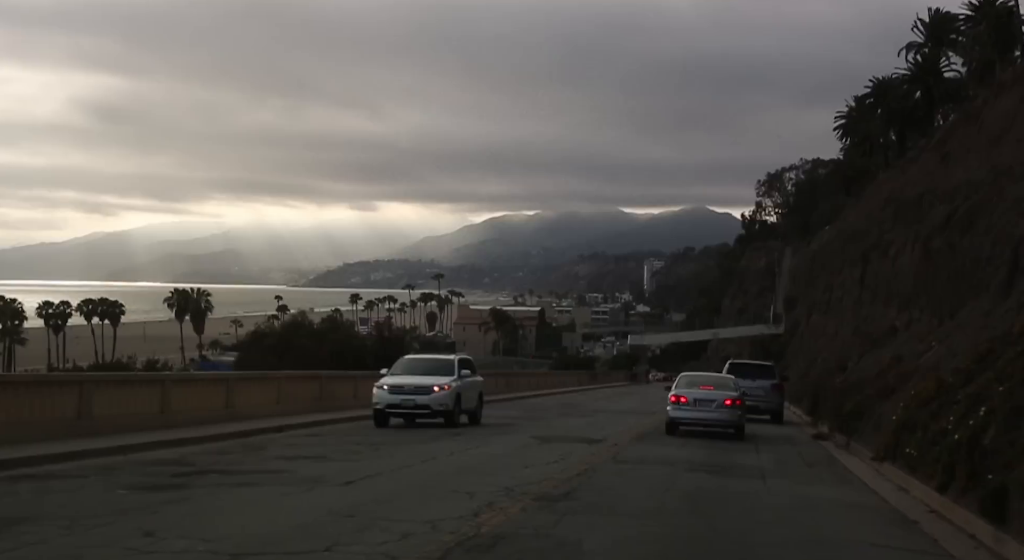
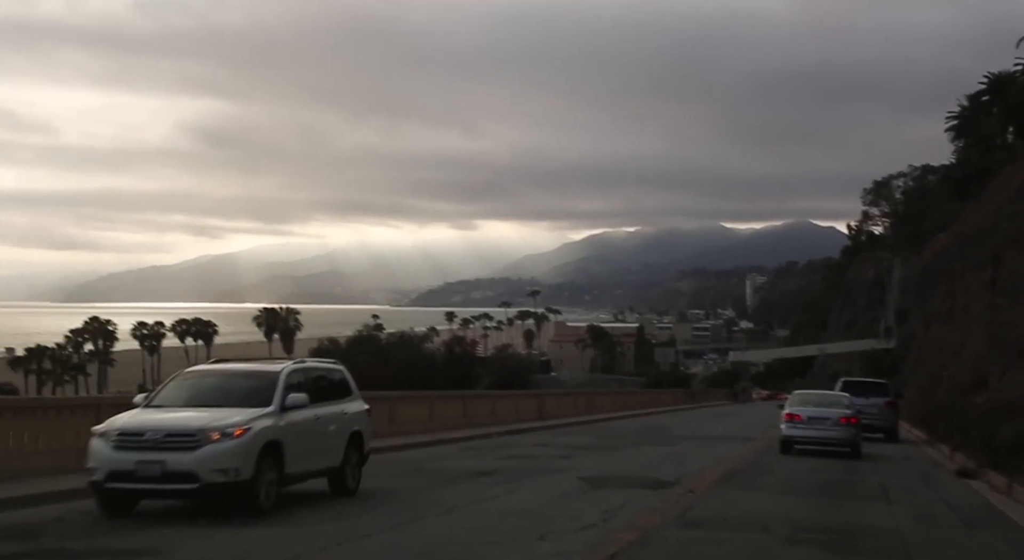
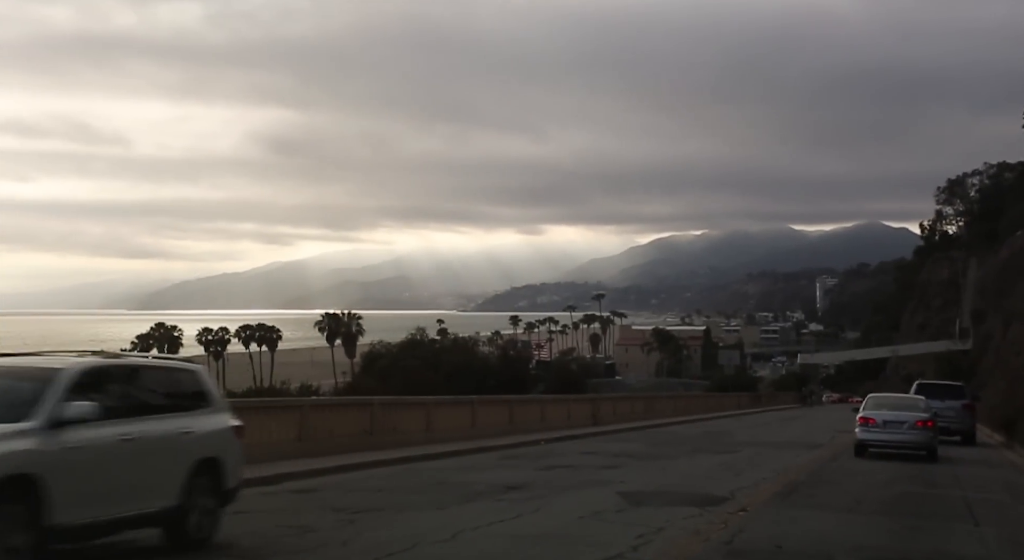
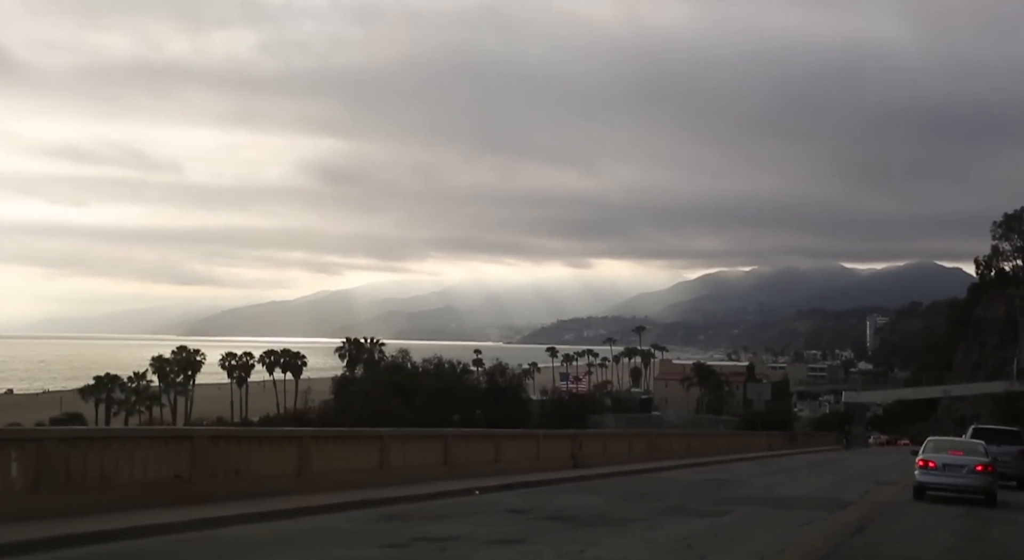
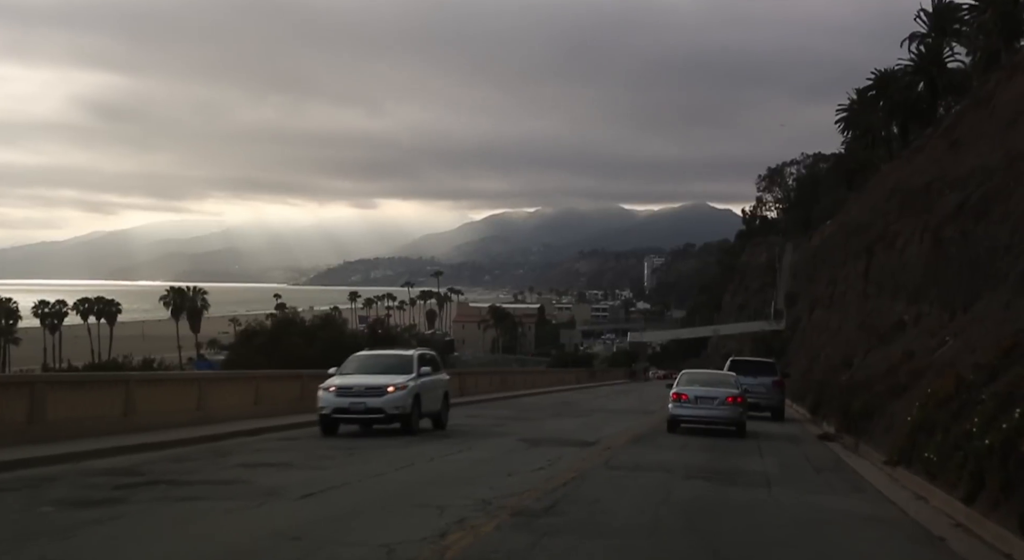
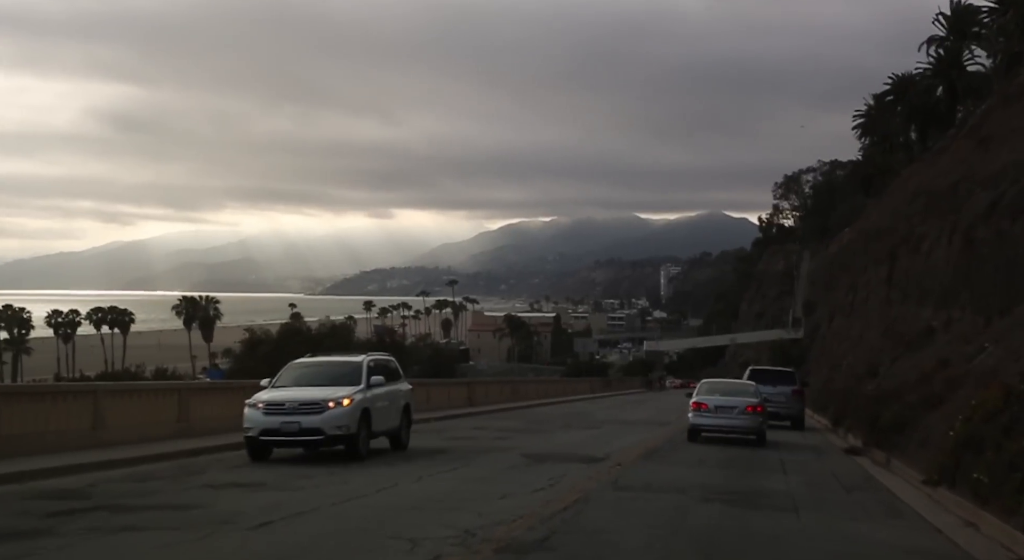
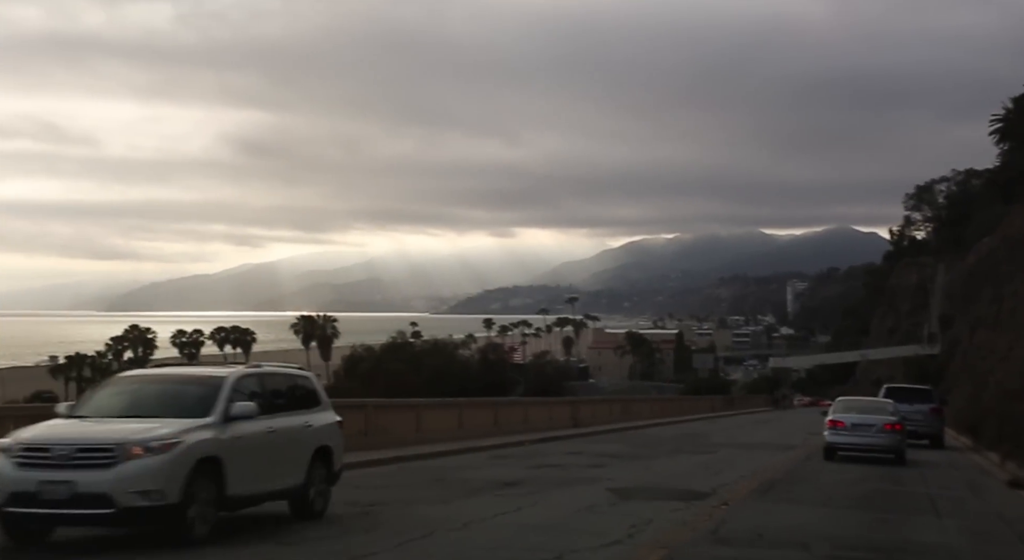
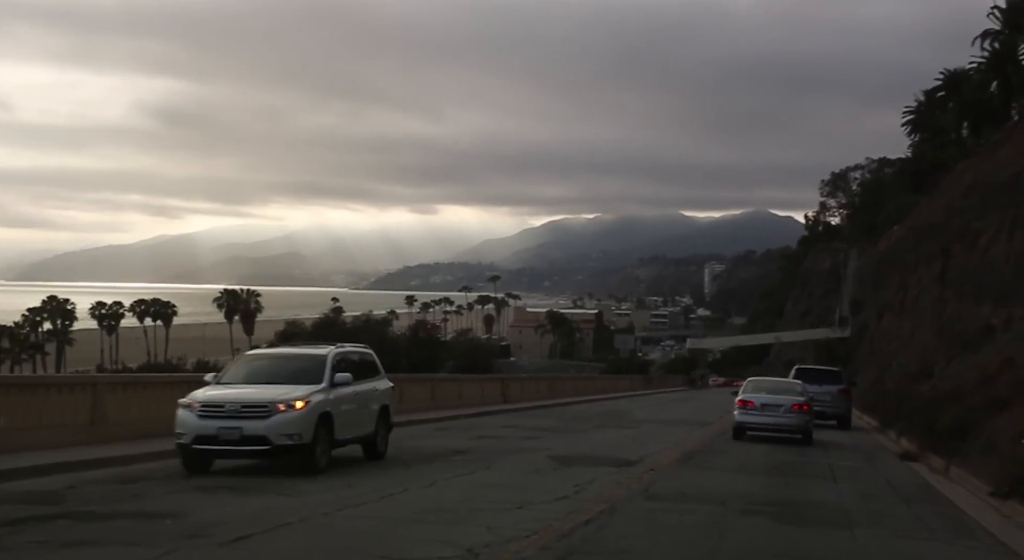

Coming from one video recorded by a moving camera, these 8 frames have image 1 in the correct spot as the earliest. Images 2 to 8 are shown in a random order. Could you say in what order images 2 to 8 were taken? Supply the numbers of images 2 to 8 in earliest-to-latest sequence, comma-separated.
5, 6, 8, 2, 7, 3, 4
